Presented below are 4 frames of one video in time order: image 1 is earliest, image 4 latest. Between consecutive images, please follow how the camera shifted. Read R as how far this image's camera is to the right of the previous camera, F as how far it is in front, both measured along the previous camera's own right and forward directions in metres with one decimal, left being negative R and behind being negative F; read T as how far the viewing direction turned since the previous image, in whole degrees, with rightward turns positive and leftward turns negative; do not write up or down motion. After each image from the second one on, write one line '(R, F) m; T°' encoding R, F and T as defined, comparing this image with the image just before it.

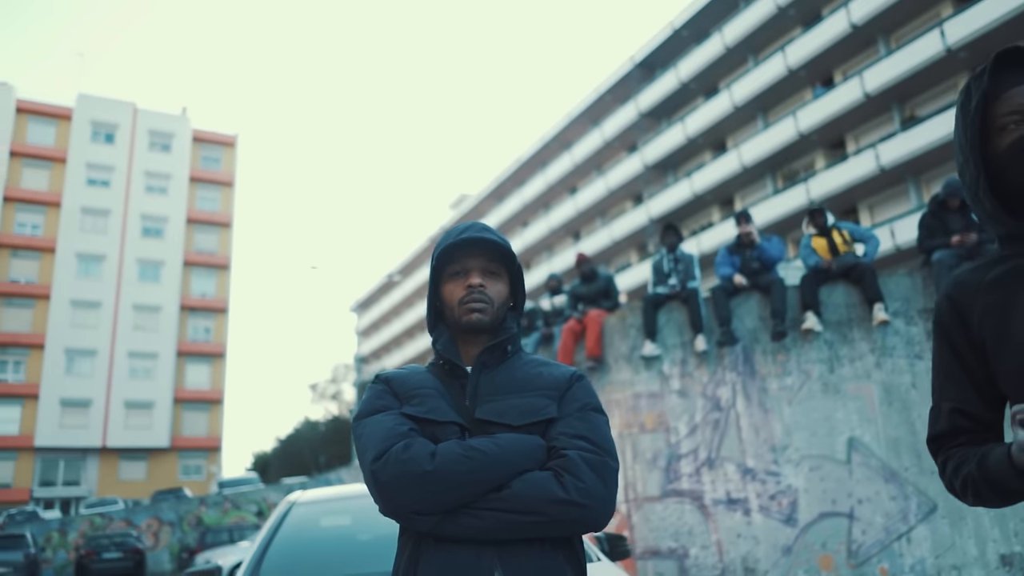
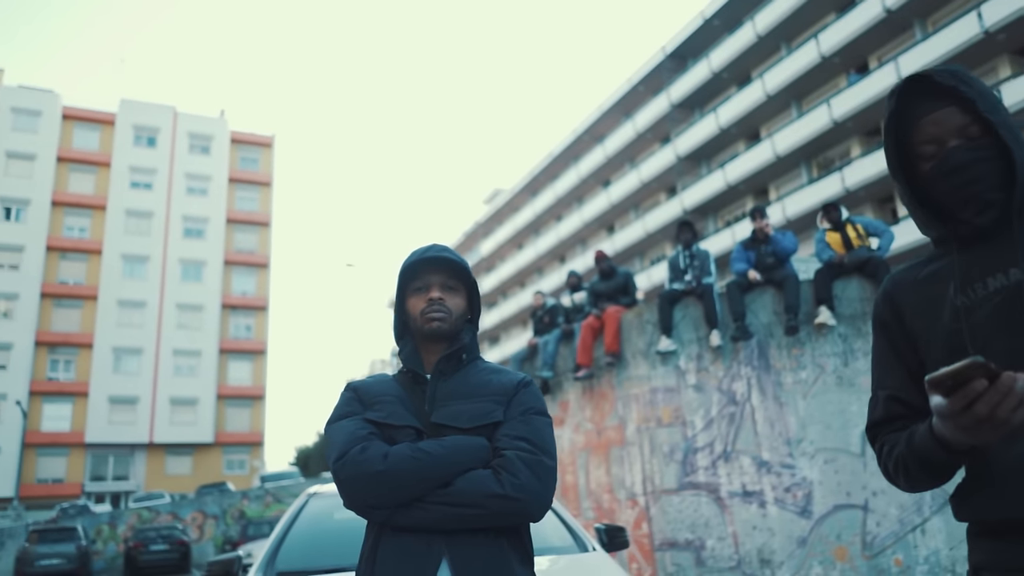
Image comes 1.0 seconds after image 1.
(+0.2, -0.2) m; -3°
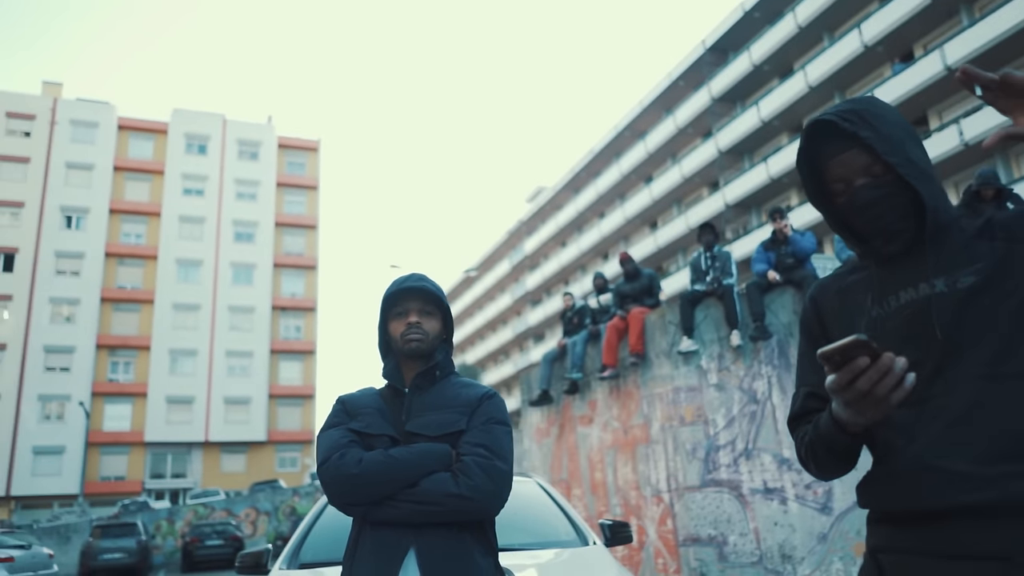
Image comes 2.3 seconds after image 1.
(+0.2, -0.3) m; -3°
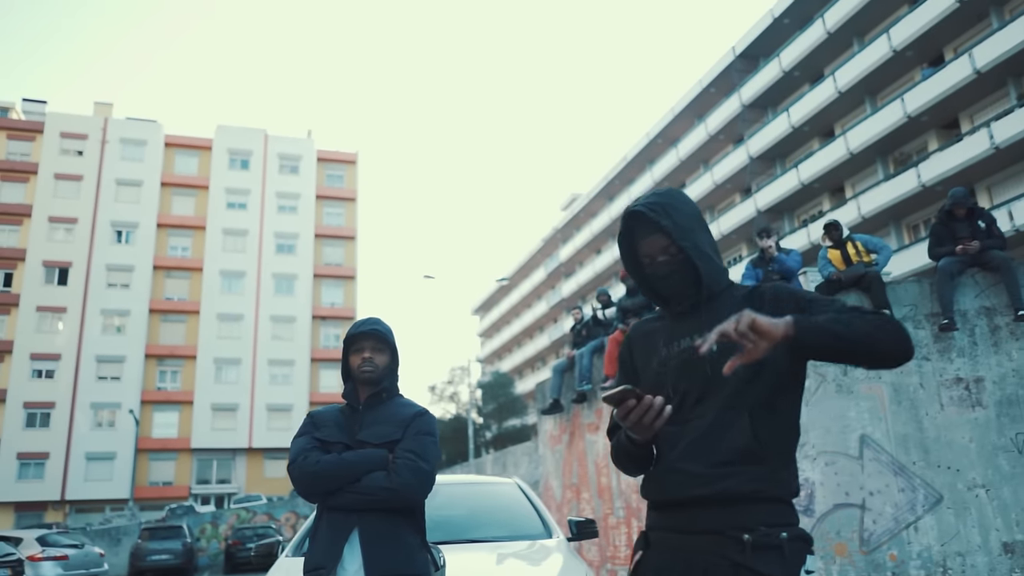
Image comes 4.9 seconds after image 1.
(+0.4, -0.7) m; -3°
